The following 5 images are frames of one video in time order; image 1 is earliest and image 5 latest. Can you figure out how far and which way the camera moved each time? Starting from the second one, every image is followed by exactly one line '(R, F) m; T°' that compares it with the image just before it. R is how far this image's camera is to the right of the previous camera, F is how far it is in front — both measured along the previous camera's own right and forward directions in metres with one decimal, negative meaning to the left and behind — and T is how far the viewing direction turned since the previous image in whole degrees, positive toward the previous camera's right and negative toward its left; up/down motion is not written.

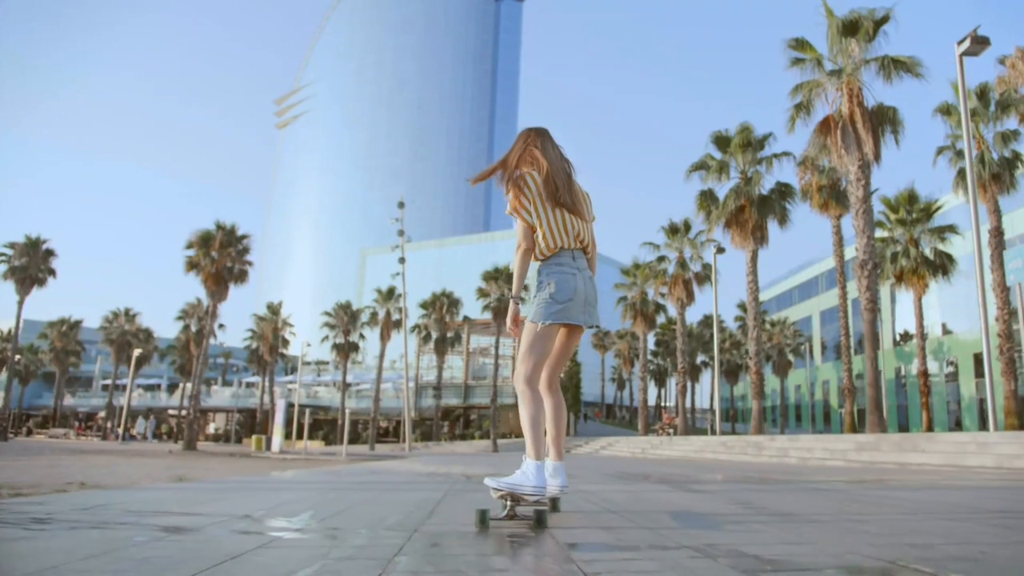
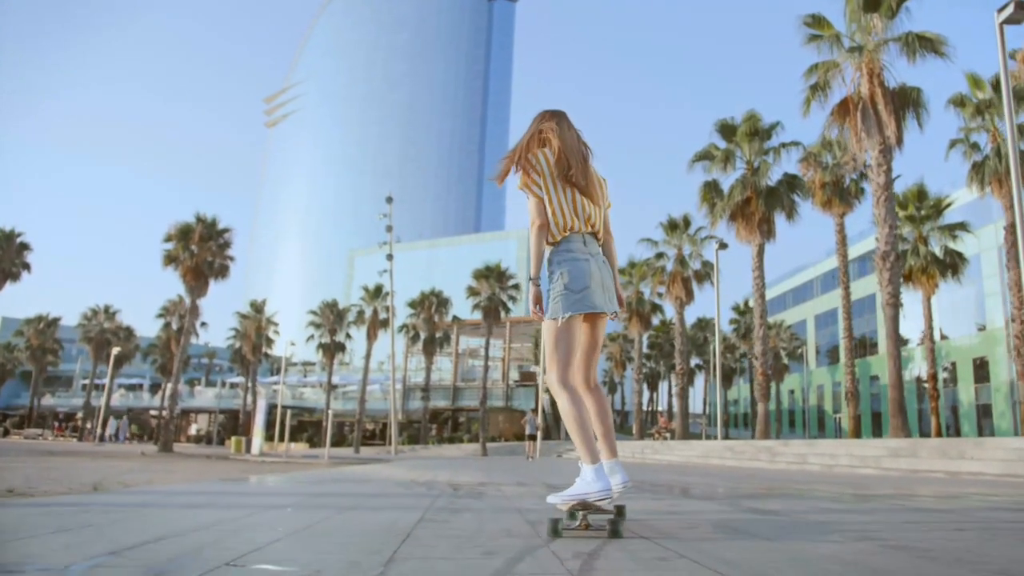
(-0.1, +1.2) m; +1°
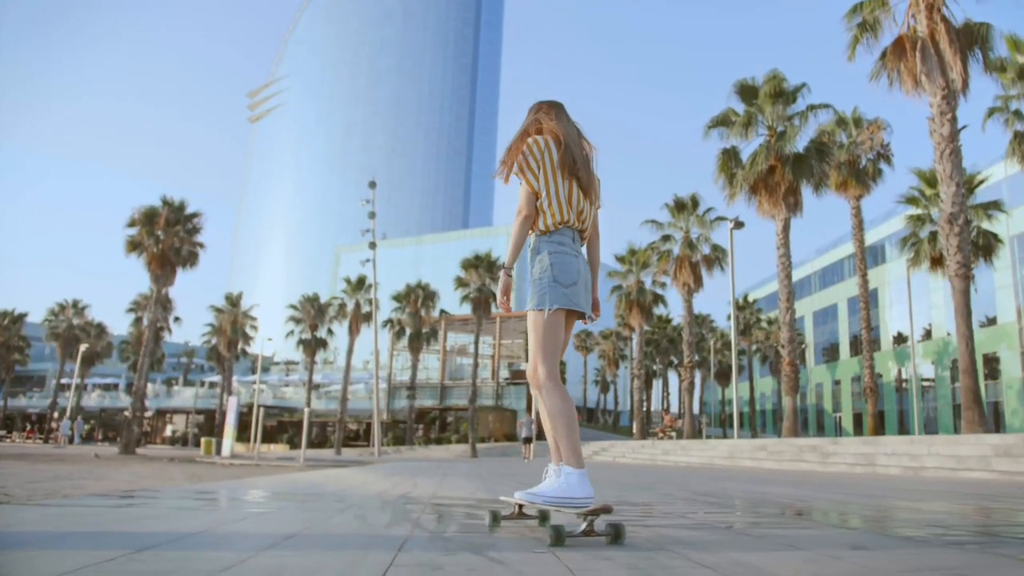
(-0.2, +2.2) m; +1°
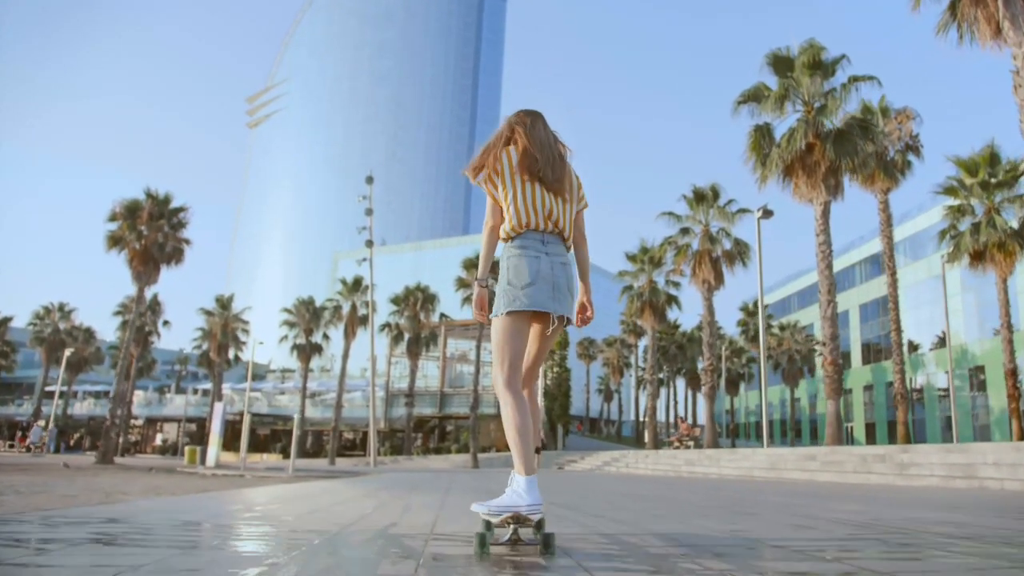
(-0.2, +1.7) m; 0°
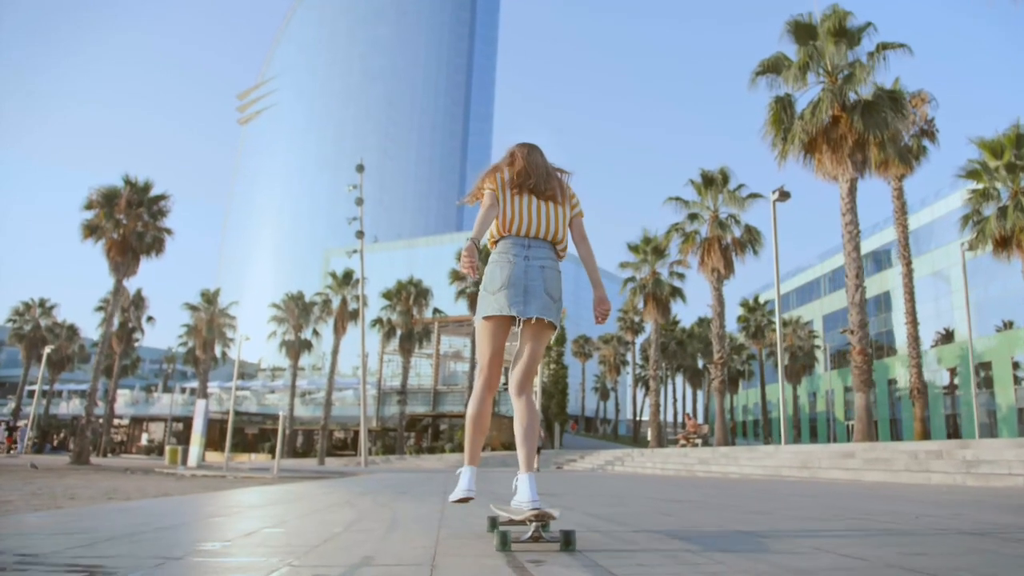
(-0.2, +1.2) m; +1°
